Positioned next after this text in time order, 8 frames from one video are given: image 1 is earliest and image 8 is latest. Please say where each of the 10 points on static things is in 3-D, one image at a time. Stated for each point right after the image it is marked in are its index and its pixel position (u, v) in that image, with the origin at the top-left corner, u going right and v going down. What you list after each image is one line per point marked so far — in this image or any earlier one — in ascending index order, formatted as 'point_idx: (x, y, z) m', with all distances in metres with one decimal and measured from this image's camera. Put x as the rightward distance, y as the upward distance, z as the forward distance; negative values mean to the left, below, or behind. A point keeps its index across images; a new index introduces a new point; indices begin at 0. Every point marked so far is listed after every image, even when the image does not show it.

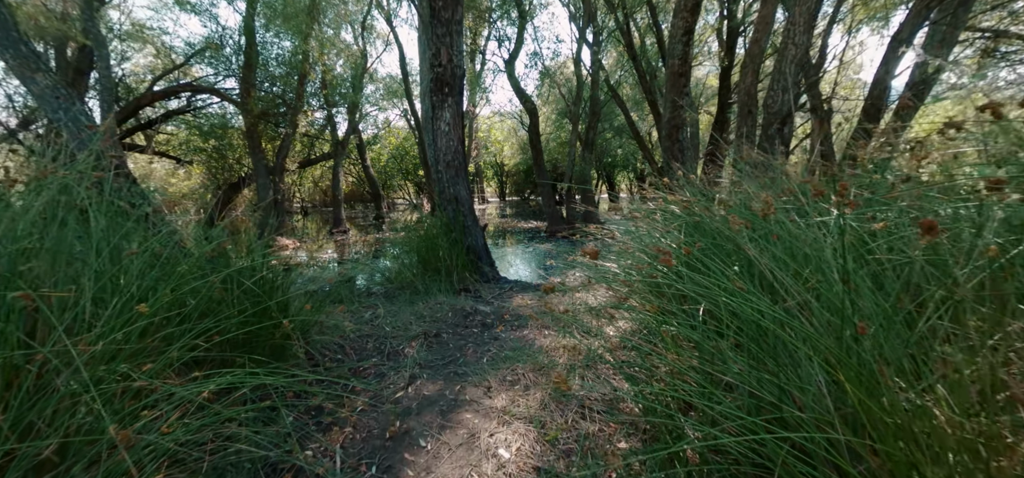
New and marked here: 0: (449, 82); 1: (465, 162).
0: (-0.6, +1.6, +4.2) m
1: (-0.5, +0.8, +4.5) m
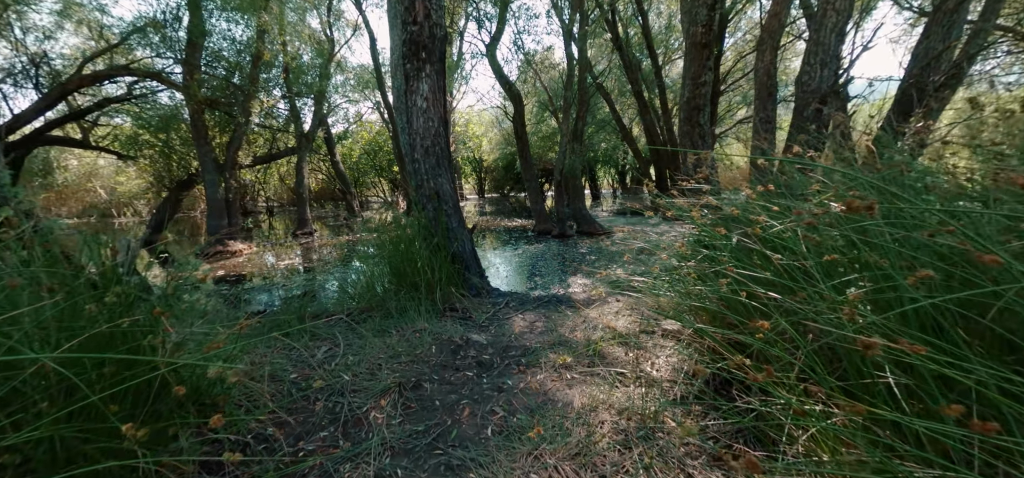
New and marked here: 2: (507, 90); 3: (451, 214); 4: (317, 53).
0: (-0.7, +1.5, +3.3) m
1: (-0.5, +0.8, +3.6) m
2: (-0.1, +3.3, +9.3) m
3: (-0.5, +0.2, +3.7) m
4: (-5.5, +5.2, +11.8) m
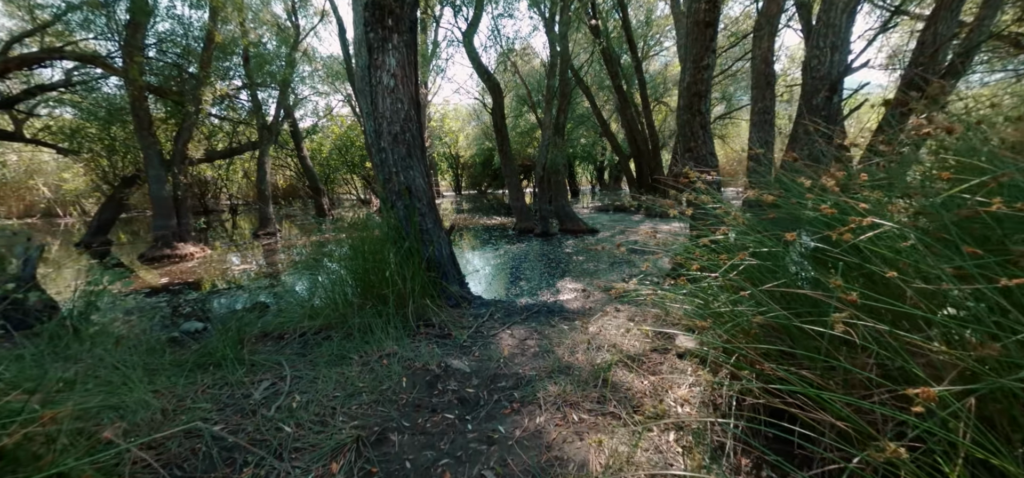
0: (-0.8, +1.5, +2.8) m
1: (-0.7, +0.8, +3.1) m
2: (-0.5, +3.3, +8.8) m
3: (-0.6, +0.2, +3.2) m
4: (-6.1, +5.2, +11.0) m
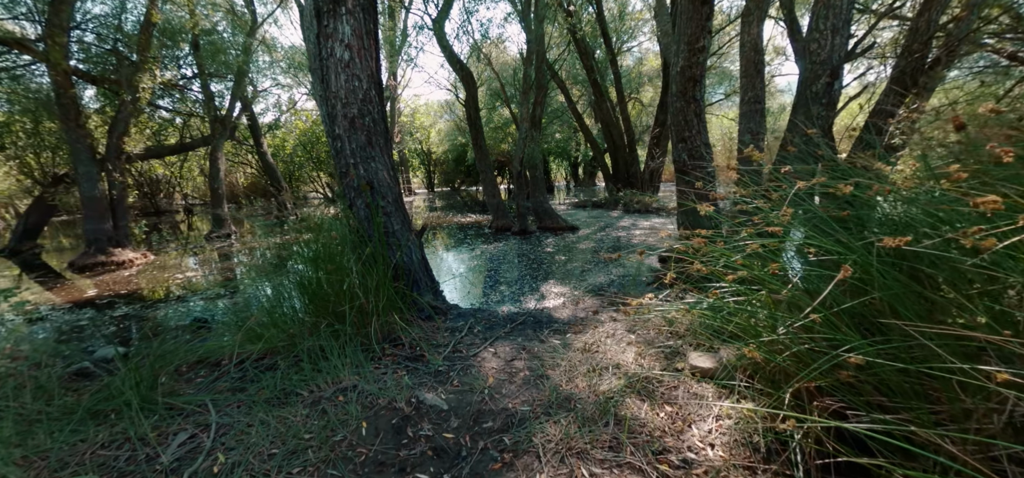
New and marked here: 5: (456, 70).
0: (-0.9, +1.5, +2.3) m
1: (-0.8, +0.7, +2.6) m
2: (-1.1, +3.3, +8.3) m
3: (-0.8, +0.2, +2.7) m
4: (-6.7, +5.2, +10.1) m
5: (-1.1, +3.4, +8.4) m
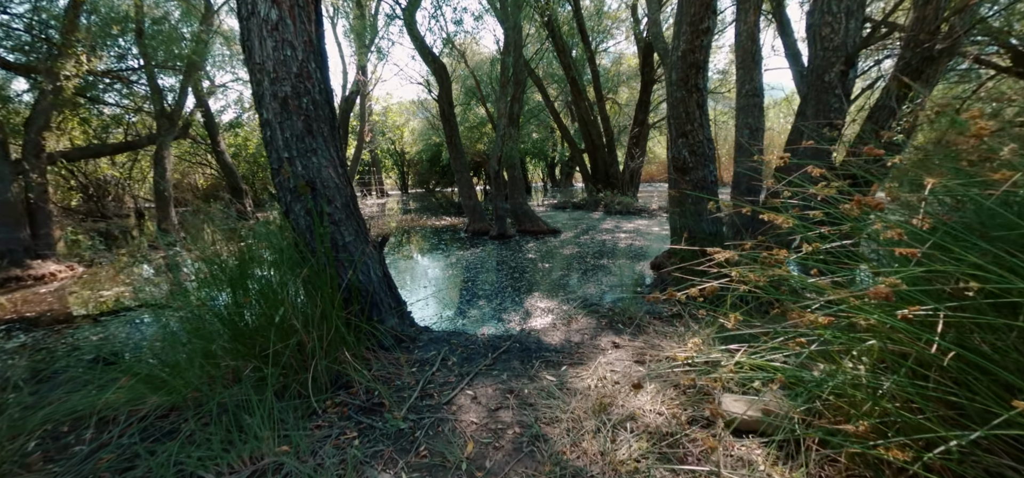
0: (-1.0, +1.4, +1.8) m
1: (-0.9, +0.7, +2.1) m
2: (-1.5, +3.2, +7.7) m
3: (-0.9, +0.1, +2.1) m
4: (-7.3, +5.0, +9.3) m
5: (-1.6, +3.3, +7.8) m
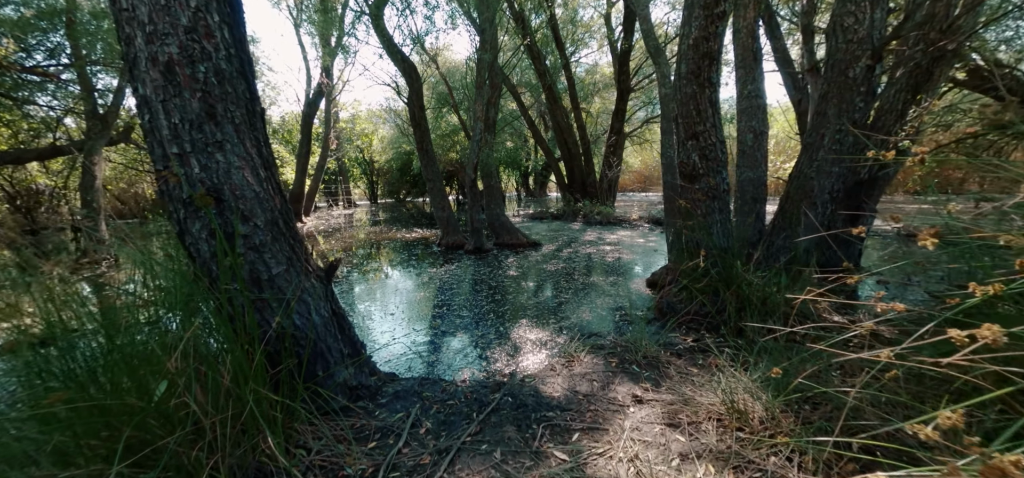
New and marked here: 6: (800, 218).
0: (-1.0, +1.3, +1.2) m
1: (-0.9, +0.6, +1.5) m
2: (-1.9, +3.0, +7.2) m
3: (-0.9, 0.0, +1.5) m
4: (-7.8, +4.7, +8.3) m
5: (-2.0, +3.0, +7.2) m
6: (+2.1, +0.2, +3.1) m
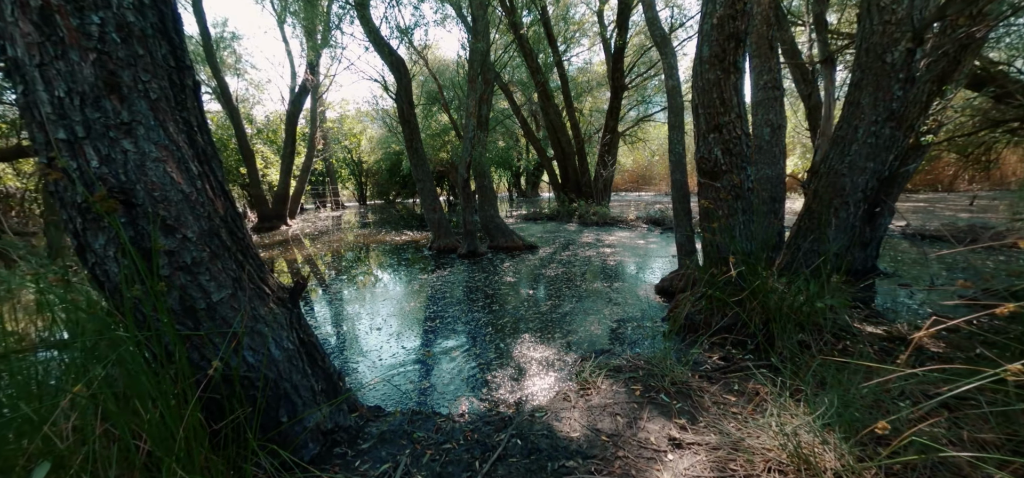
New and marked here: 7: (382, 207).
0: (-1.0, +1.3, +0.8) m
1: (-0.9, +0.5, +1.1) m
2: (-2.0, +2.9, +6.8) m
3: (-0.9, -0.1, +1.2) m
4: (-7.9, +4.6, +7.8) m
5: (-2.1, +3.0, +6.8) m
6: (+2.1, +0.1, +2.8) m
7: (-6.1, +1.5, +19.6) m
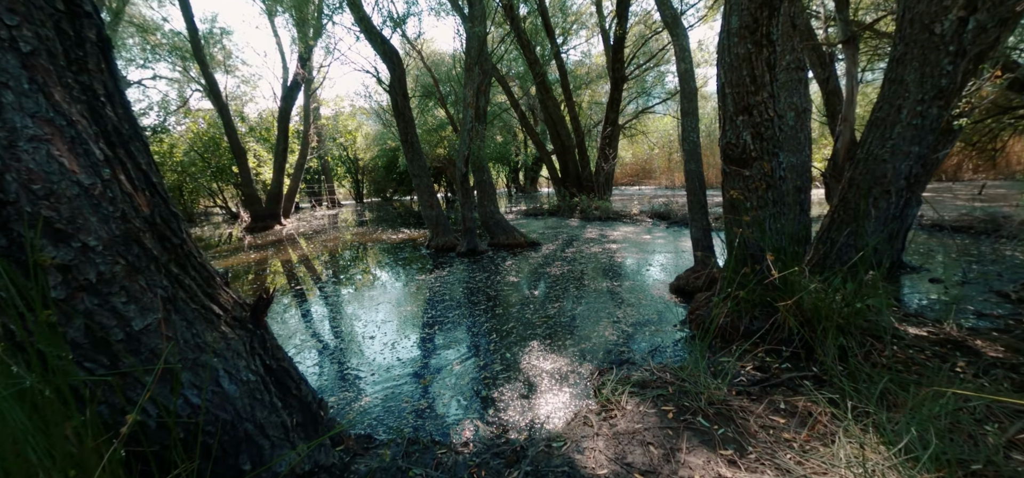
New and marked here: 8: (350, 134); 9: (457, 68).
0: (-1.0, +1.2, +0.5) m
1: (-0.8, +0.5, +0.9) m
2: (-2.0, +2.9, +6.5) m
3: (-0.8, -0.1, +0.9) m
4: (-8.0, +4.5, +7.5) m
5: (-2.1, +3.0, +6.5) m
6: (+2.2, +0.2, +2.6) m
7: (-6.1, +1.6, +19.3) m
8: (-7.7, +5.0, +19.9) m
9: (-1.2, +3.9, +9.4) m
